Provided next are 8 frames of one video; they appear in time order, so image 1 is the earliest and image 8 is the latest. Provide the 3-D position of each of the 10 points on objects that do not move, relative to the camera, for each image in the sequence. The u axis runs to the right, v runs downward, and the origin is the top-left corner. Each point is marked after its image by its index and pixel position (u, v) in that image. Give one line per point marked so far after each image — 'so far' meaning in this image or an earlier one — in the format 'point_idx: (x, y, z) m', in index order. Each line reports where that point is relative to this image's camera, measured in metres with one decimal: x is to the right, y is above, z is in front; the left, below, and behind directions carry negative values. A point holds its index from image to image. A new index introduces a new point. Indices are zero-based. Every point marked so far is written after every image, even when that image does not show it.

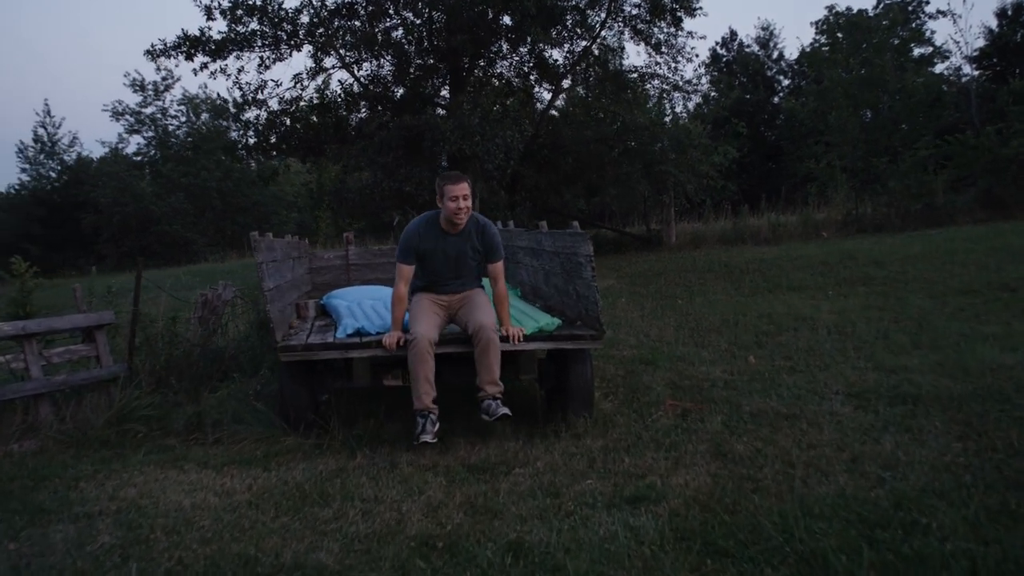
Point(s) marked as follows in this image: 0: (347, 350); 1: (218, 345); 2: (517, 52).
0: (-1.0, -0.4, +4.5) m
1: (-2.4, -0.5, +6.3) m
2: (+0.1, +4.5, +15.2) m
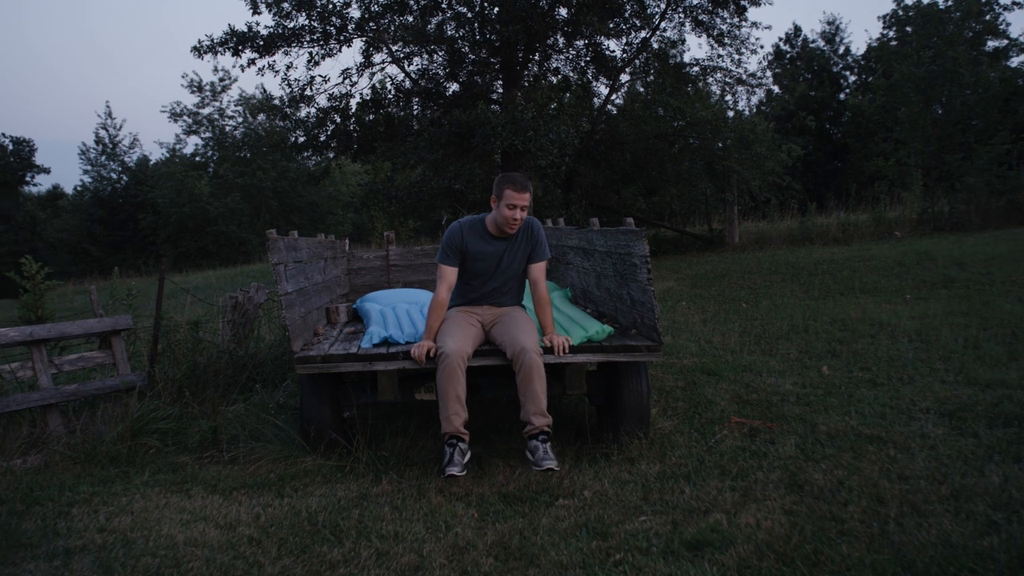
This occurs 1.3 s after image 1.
0: (-0.7, -0.4, +4.0) m
1: (-2.1, -0.5, +6.0) m
2: (+1.1, +4.5, +14.7) m
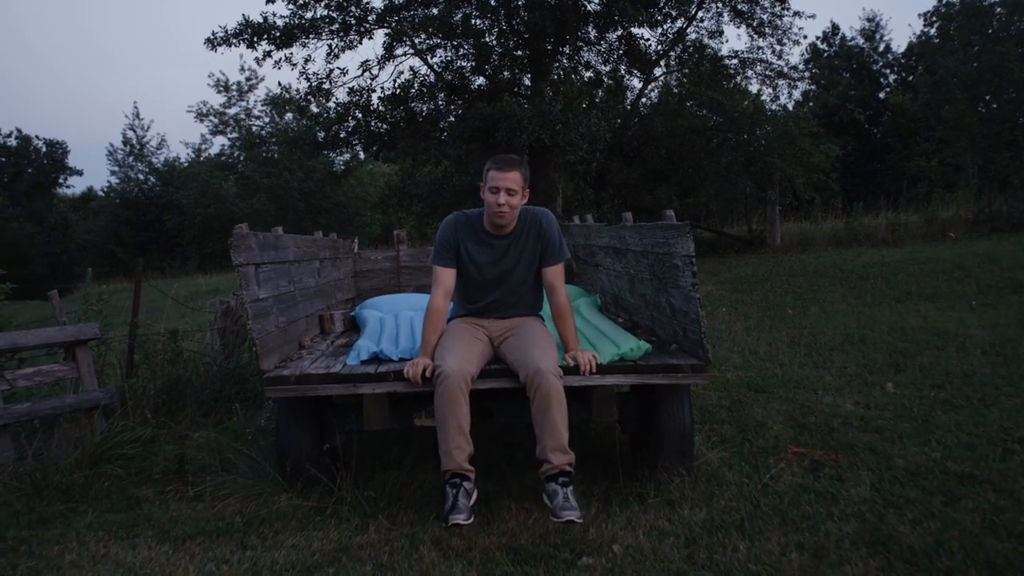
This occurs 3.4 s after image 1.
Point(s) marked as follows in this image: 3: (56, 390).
0: (-0.7, -0.4, +3.3) m
1: (-1.9, -0.6, +5.3) m
2: (+1.6, +4.4, +13.9) m
3: (-3.1, -0.7, +5.4) m
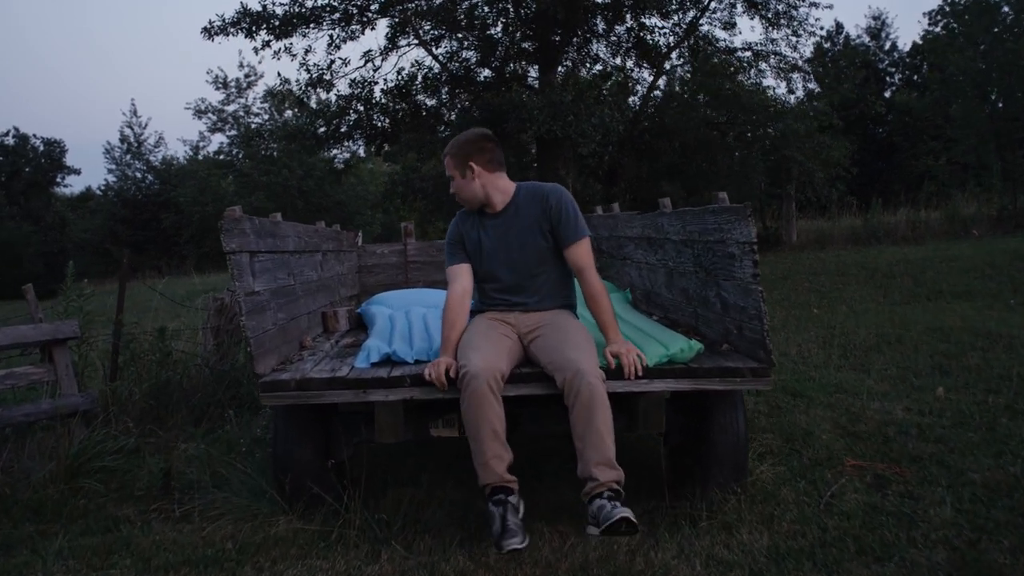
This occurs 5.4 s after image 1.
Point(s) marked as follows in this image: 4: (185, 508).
0: (-0.5, -0.4, +2.9) m
1: (-1.8, -0.5, +4.9) m
2: (+1.7, +4.5, +13.5) m
3: (-3.0, -0.7, +4.9) m
4: (-1.4, -1.0, +3.5) m
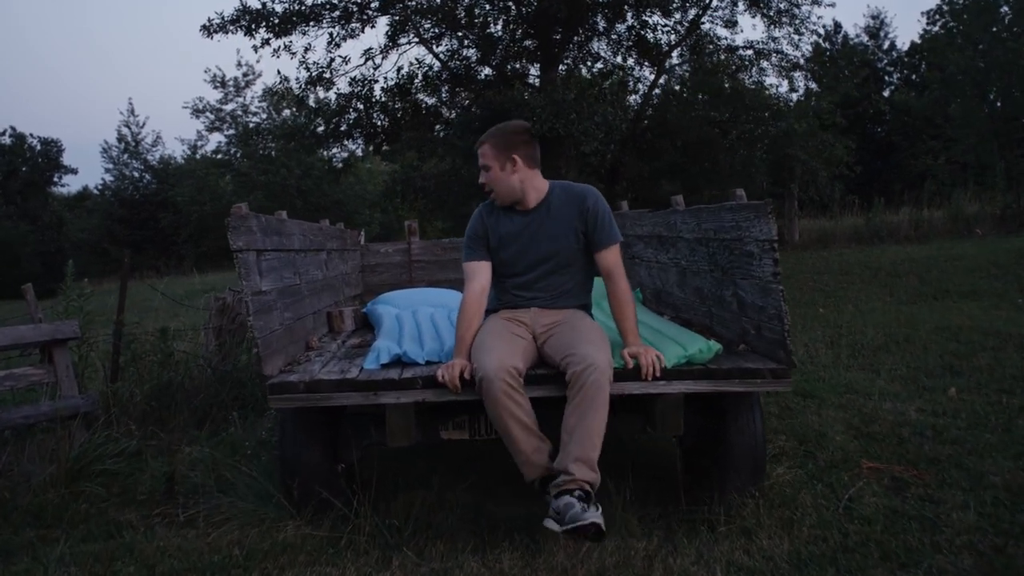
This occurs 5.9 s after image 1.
0: (-0.5, -0.4, +2.8) m
1: (-1.7, -0.5, +4.8) m
2: (+1.8, +4.5, +13.4) m
3: (-3.0, -0.7, +4.8) m
4: (-1.4, -1.0, +3.4) m
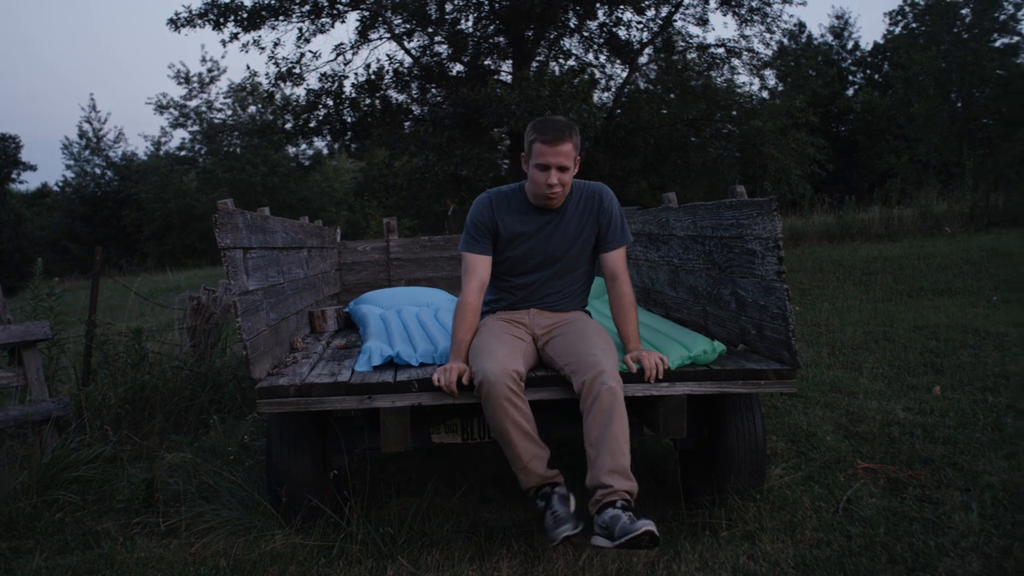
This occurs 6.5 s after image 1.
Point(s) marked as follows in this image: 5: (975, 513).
0: (-0.5, -0.4, +2.7) m
1: (-1.8, -0.5, +4.6) m
2: (+1.3, +4.5, +13.3) m
3: (-3.0, -0.7, +4.6) m
4: (-1.4, -1.0, +3.2) m
5: (+1.9, -0.9, +3.2) m
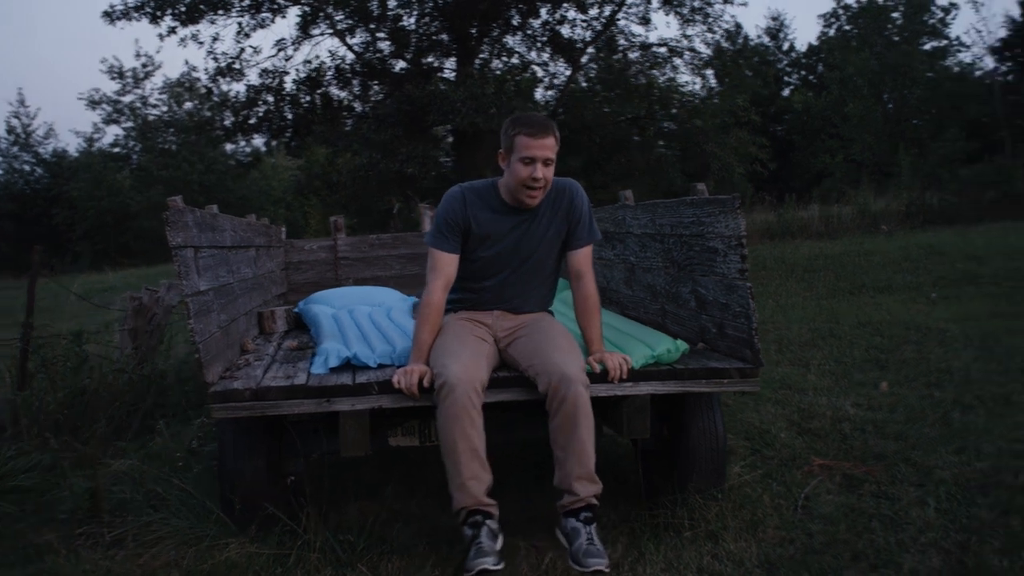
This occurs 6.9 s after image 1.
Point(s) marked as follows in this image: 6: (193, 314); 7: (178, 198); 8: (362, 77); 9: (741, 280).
0: (-0.6, -0.4, +2.5) m
1: (-2.1, -0.5, +4.4) m
2: (+0.5, +4.5, +13.3) m
3: (-3.3, -0.7, +4.3) m
4: (-1.6, -1.0, +3.0) m
5: (+1.7, -0.9, +3.2) m
6: (-1.1, -0.1, +2.6) m
7: (-1.2, +0.3, +2.8) m
8: (-2.4, +3.6, +13.0) m
9: (+0.9, 0.0, +2.9) m
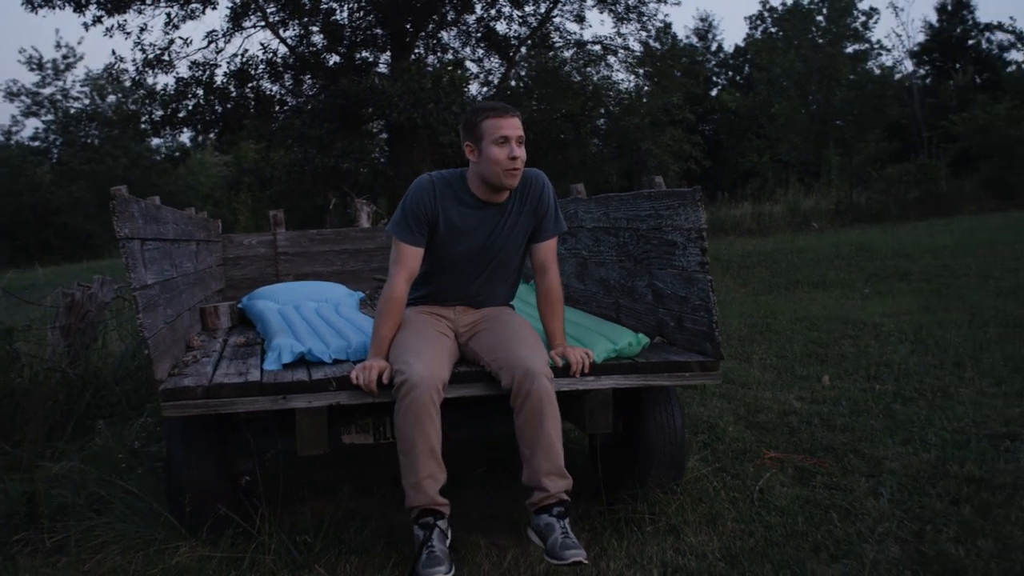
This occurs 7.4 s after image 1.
0: (-0.7, -0.4, +2.4) m
1: (-2.3, -0.5, +4.1) m
2: (-0.5, +4.5, +13.2) m
3: (-3.5, -0.7, +3.9) m
4: (-1.7, -0.9, +2.8) m
5: (+1.6, -0.9, +3.3) m
6: (-1.2, -0.1, +2.4) m
7: (-1.4, +0.3, +2.6) m
8: (-3.3, +3.6, +12.7) m
9: (+0.7, +0.1, +2.9) m
